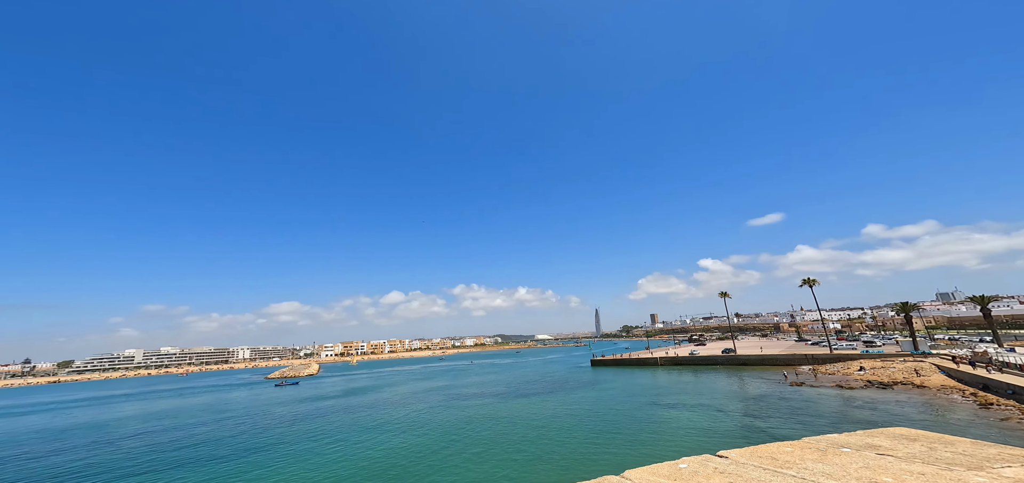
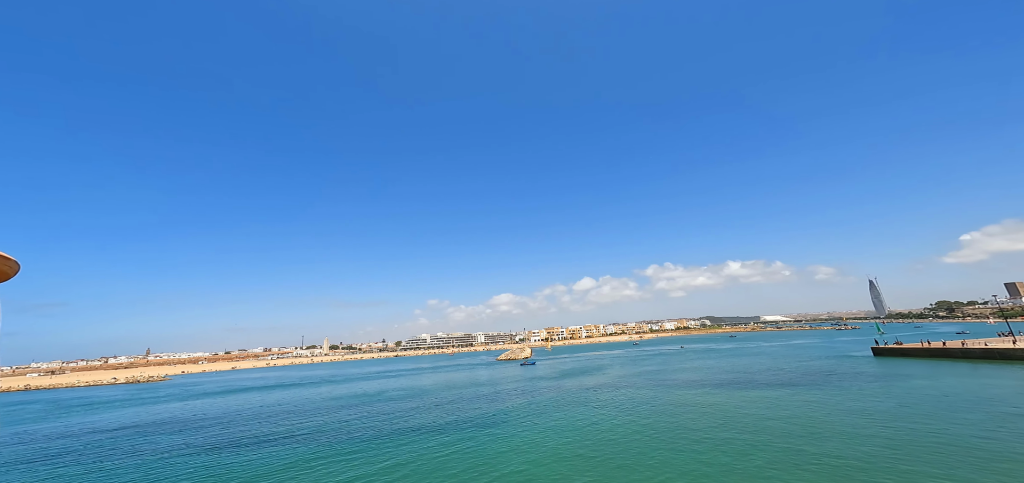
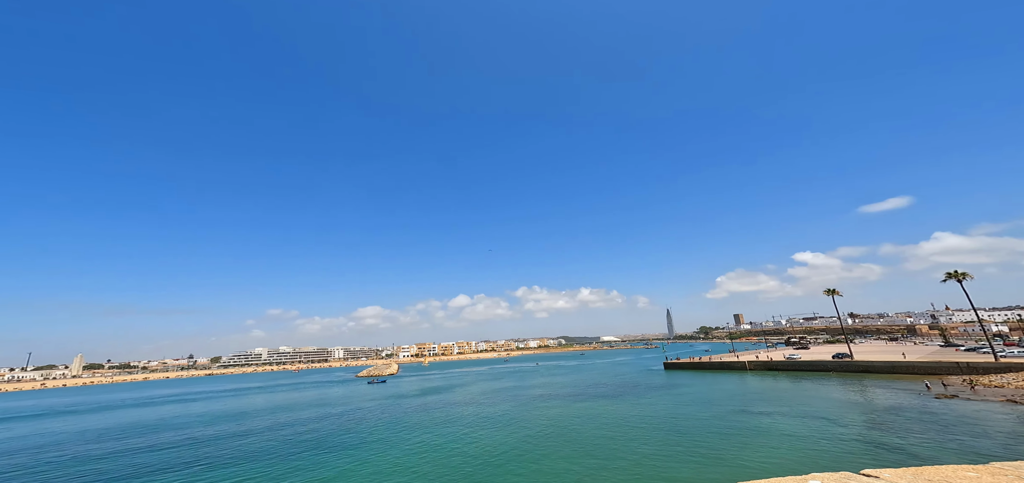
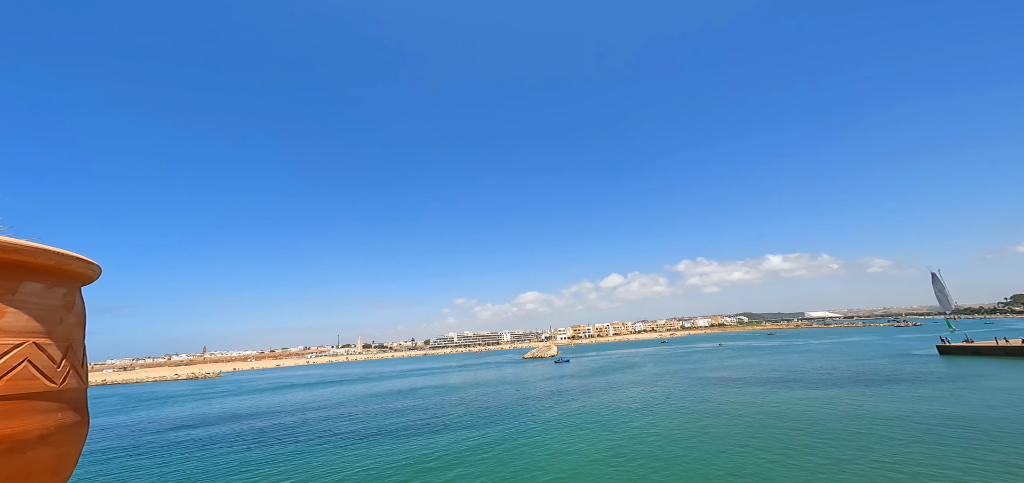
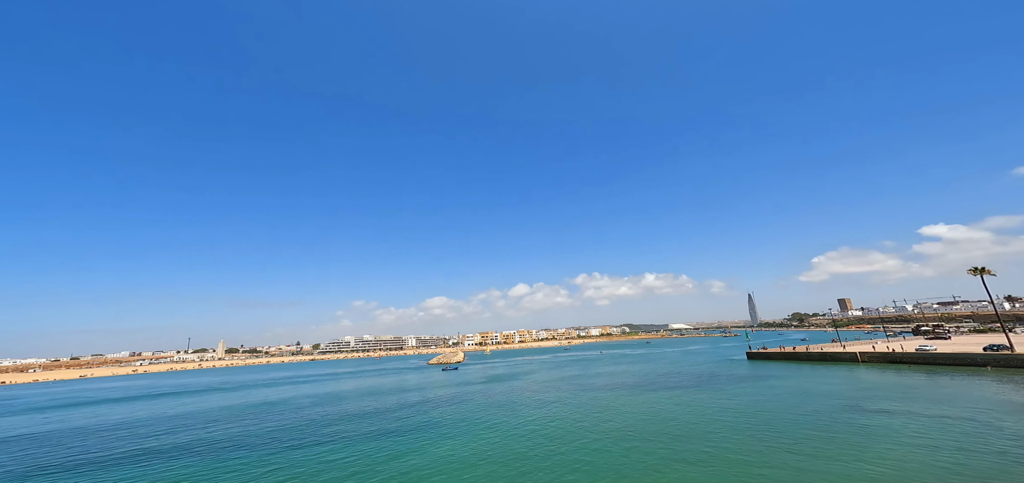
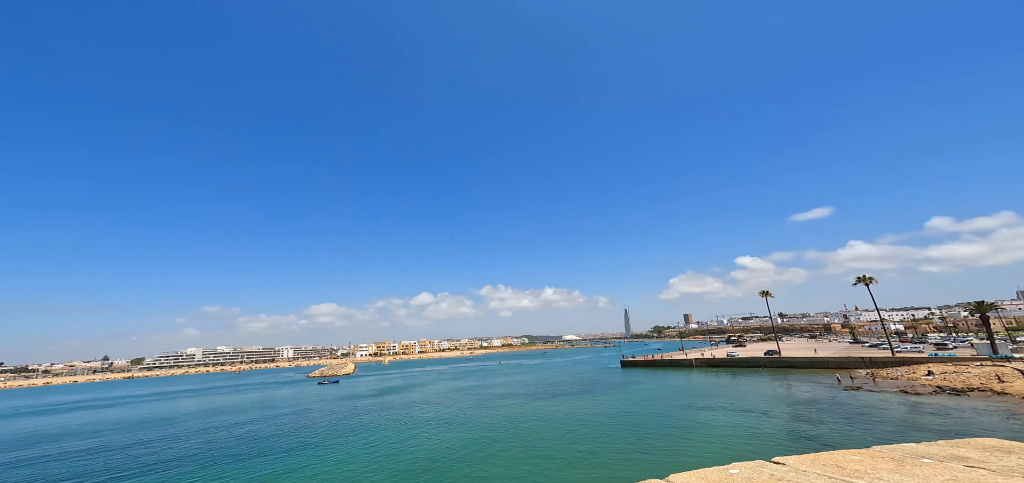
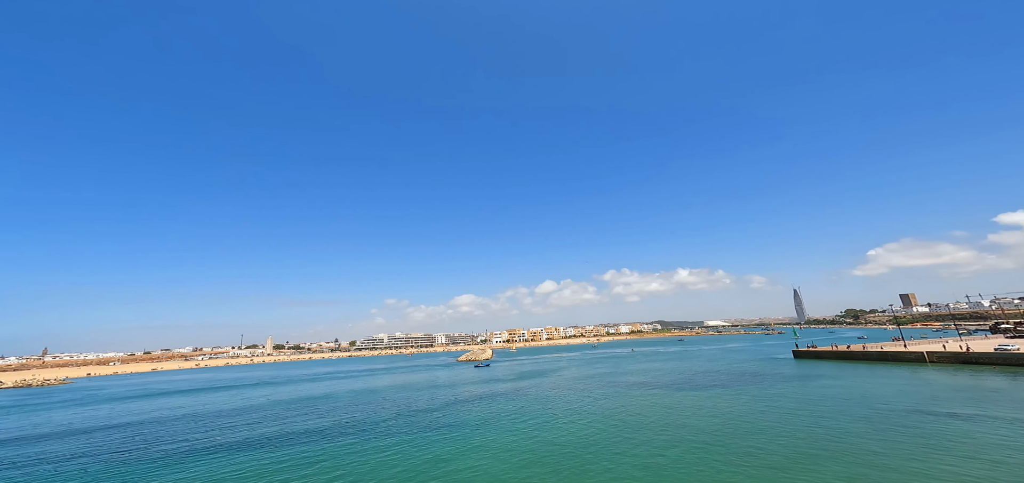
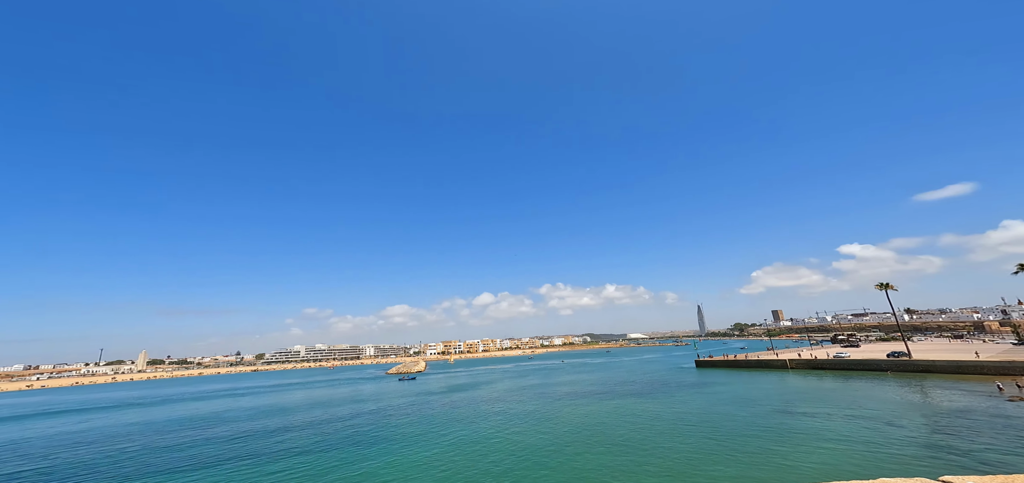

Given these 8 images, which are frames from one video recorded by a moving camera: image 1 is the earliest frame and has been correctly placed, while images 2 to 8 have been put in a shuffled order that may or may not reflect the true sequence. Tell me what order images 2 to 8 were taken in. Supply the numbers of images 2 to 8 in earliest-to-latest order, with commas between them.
6, 3, 8, 5, 7, 2, 4
